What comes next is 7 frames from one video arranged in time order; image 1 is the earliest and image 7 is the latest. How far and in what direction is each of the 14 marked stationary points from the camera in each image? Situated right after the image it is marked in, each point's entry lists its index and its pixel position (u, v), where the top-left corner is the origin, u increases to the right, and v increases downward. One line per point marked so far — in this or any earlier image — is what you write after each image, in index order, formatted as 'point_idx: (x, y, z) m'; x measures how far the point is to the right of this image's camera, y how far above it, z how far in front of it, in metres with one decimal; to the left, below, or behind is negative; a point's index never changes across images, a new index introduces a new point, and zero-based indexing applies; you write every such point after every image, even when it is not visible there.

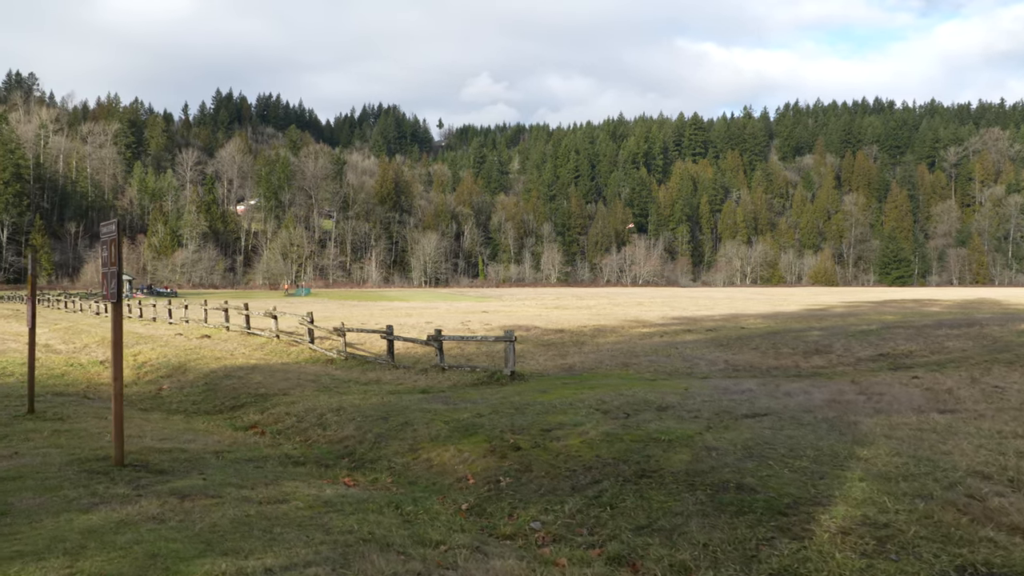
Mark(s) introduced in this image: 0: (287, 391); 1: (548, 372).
0: (-4.8, -2.2, +14.1) m
1: (+1.0, -2.2, +17.2) m
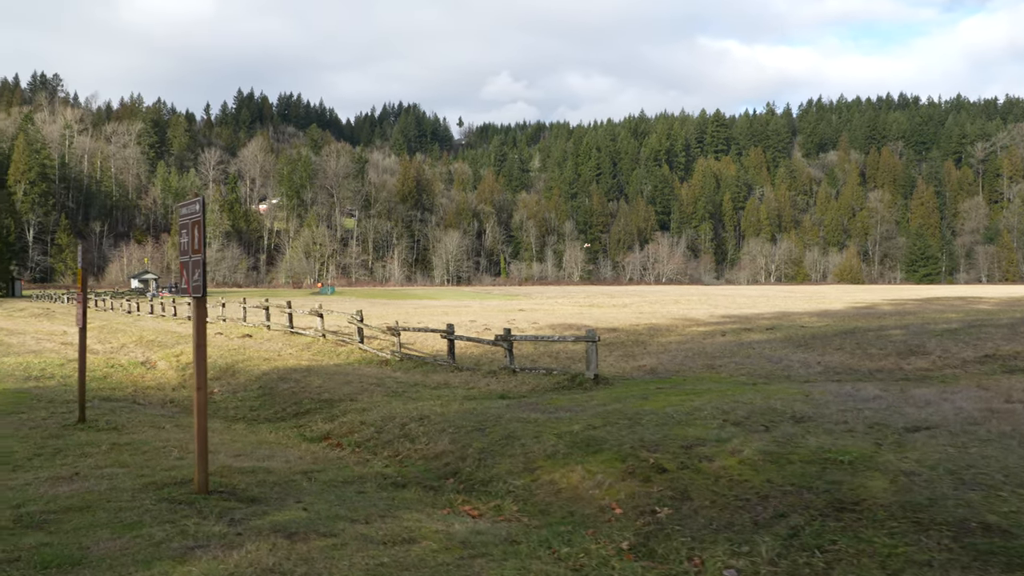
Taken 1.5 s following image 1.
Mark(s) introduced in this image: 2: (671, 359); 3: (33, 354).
0: (-3.0, -2.1, +12.7) m
1: (+2.8, -2.0, +15.7) m
2: (+4.5, -2.0, +18.9) m
3: (-14.0, -1.9, +19.1) m
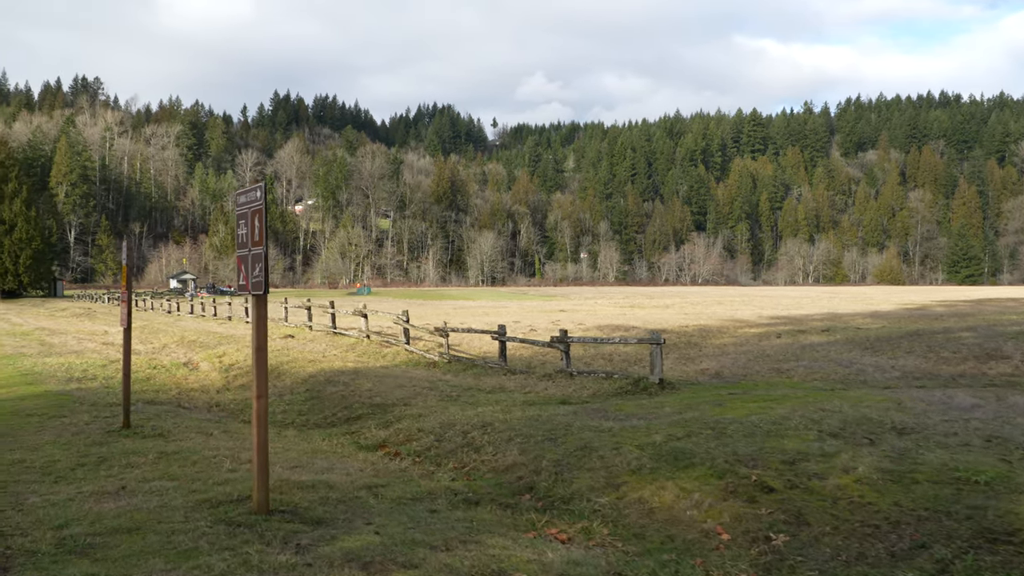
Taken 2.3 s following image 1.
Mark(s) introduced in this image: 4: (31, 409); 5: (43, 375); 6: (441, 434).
0: (-1.9, -2.0, +12.0) m
1: (+4.0, -2.0, +14.7) m
2: (+5.9, -2.0, +17.9) m
3: (-12.6, -1.9, +18.9) m
4: (-8.0, -2.0, +10.9) m
5: (-10.7, -2.0, +14.9) m
6: (-1.0, -2.1, +9.7) m
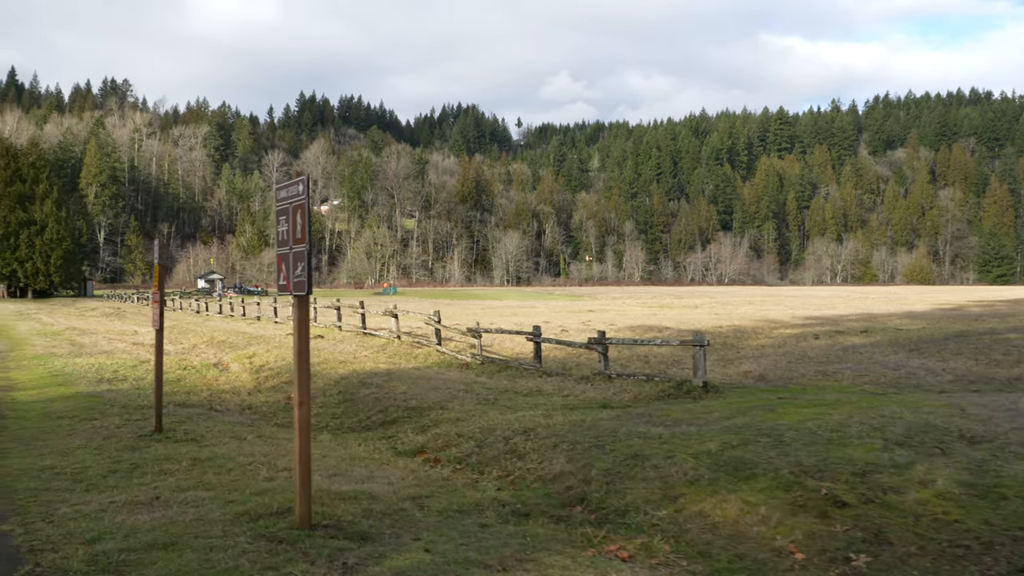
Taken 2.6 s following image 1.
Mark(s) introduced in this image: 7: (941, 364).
0: (-1.2, -2.0, +11.6) m
1: (+4.8, -2.0, +14.2) m
2: (+6.8, -2.0, +17.2) m
3: (-11.6, -1.9, +18.9) m
4: (-7.4, -2.0, +10.7) m
5: (-9.9, -2.0, +14.8) m
6: (-0.4, -2.1, +9.3) m
7: (+11.3, -2.0, +17.4) m
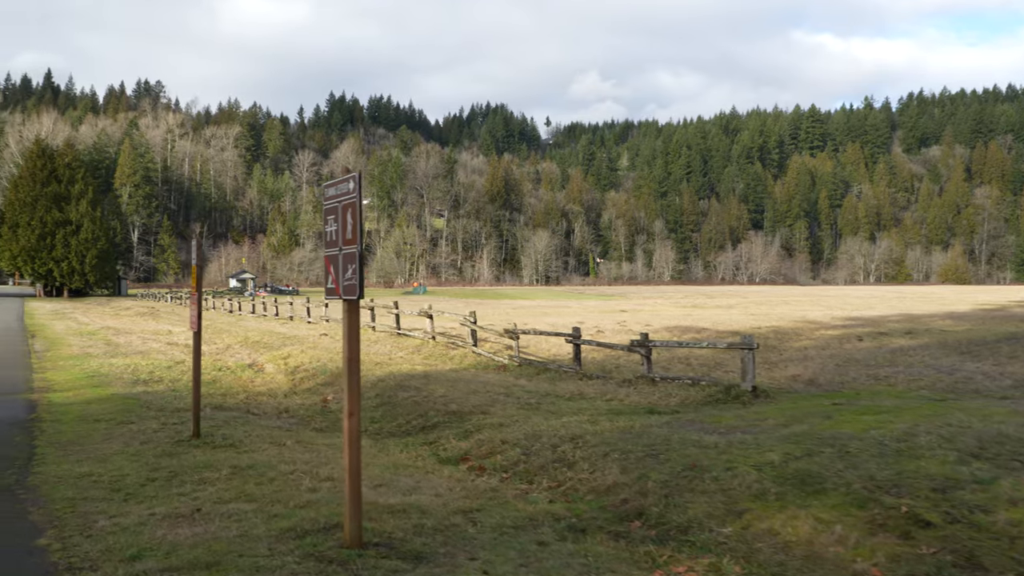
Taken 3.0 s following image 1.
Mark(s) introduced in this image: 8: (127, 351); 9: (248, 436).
0: (-0.5, -2.1, +11.3) m
1: (+5.6, -2.0, +13.6) m
2: (+7.7, -2.0, +16.6) m
3: (-10.6, -1.9, +18.9) m
4: (-6.7, -2.0, +10.7) m
5: (-9.0, -2.0, +14.9) m
6: (+0.2, -2.1, +8.9) m
7: (+12.2, -2.0, +16.5) m
8: (-11.4, -1.9, +19.8) m
9: (-3.7, -2.1, +9.3) m
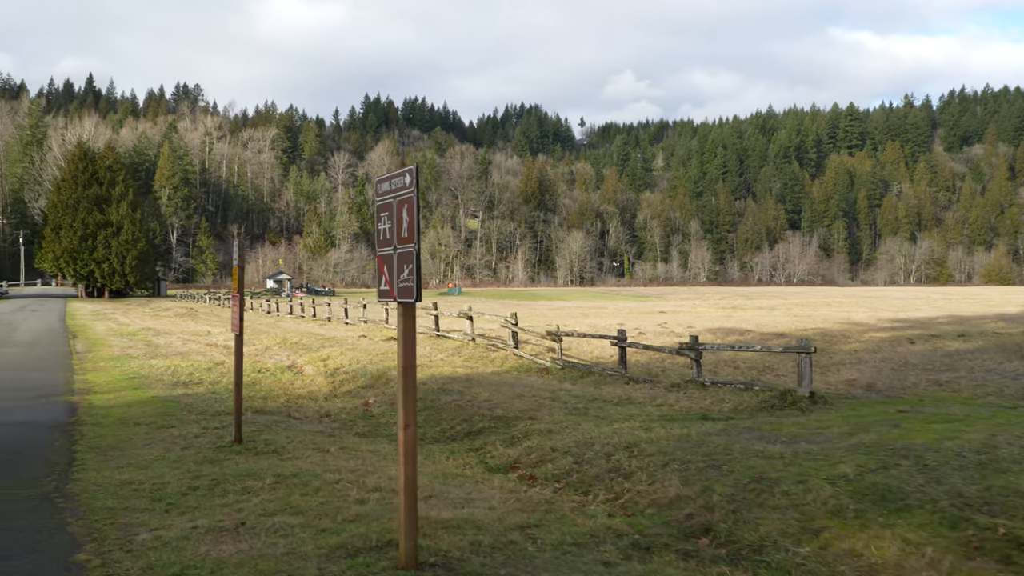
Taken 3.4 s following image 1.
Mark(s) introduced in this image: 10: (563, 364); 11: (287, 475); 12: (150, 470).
0: (+0.3, -2.1, +11.0) m
1: (+6.5, -2.0, +13.0) m
2: (+8.8, -2.0, +15.8) m
3: (-9.5, -1.9, +19.1) m
4: (-5.9, -2.1, +10.6) m
5: (-8.1, -2.0, +14.9) m
6: (+0.9, -2.2, +8.5) m
7: (+13.2, -2.0, +15.6) m
8: (-10.3, -1.9, +19.9) m
9: (-3.0, -2.1, +9.1) m
10: (+1.2, -1.8, +15.6) m
11: (-2.4, -2.0, +7.2) m
12: (-4.0, -2.0, +7.4) m
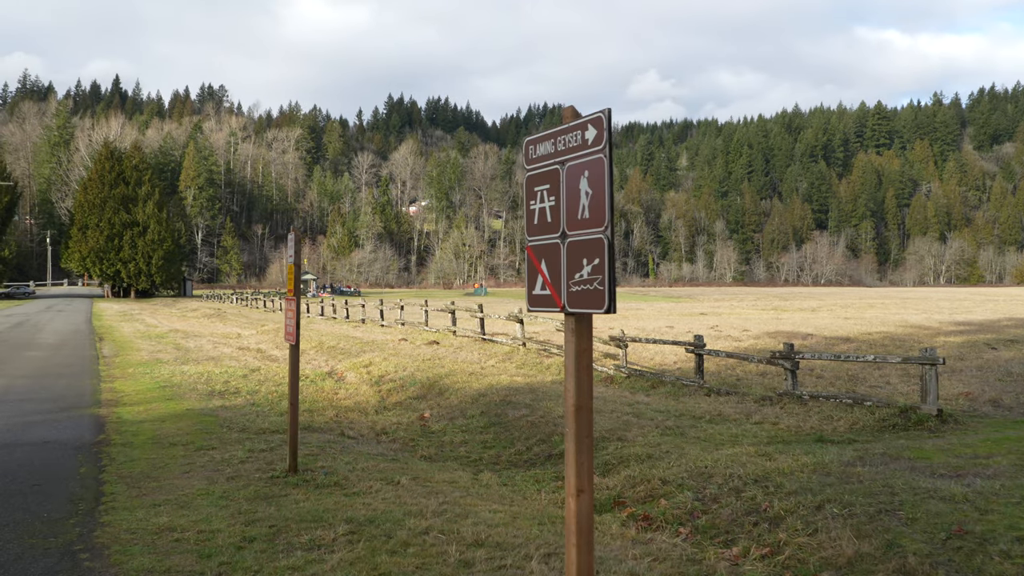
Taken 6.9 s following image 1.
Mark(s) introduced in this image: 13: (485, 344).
0: (+1.5, -2.1, +9.5) m
1: (+7.8, -2.0, +11.4) m
2: (+10.1, -2.0, +14.2) m
3: (-8.0, -2.0, +17.9) m
4: (-4.7, -2.1, +9.4) m
5: (-6.7, -2.1, +13.7) m
6: (+2.0, -2.2, +7.1) m
7: (+14.6, -2.0, +13.8) m
8: (-8.8, -1.9, +18.8) m
9: (-1.8, -2.1, +7.7) m
10: (+2.6, -1.8, +14.1) m
11: (-1.3, -2.0, +5.8) m
12: (-2.9, -2.0, +6.1) m
13: (-0.9, -1.6, +19.0) m
